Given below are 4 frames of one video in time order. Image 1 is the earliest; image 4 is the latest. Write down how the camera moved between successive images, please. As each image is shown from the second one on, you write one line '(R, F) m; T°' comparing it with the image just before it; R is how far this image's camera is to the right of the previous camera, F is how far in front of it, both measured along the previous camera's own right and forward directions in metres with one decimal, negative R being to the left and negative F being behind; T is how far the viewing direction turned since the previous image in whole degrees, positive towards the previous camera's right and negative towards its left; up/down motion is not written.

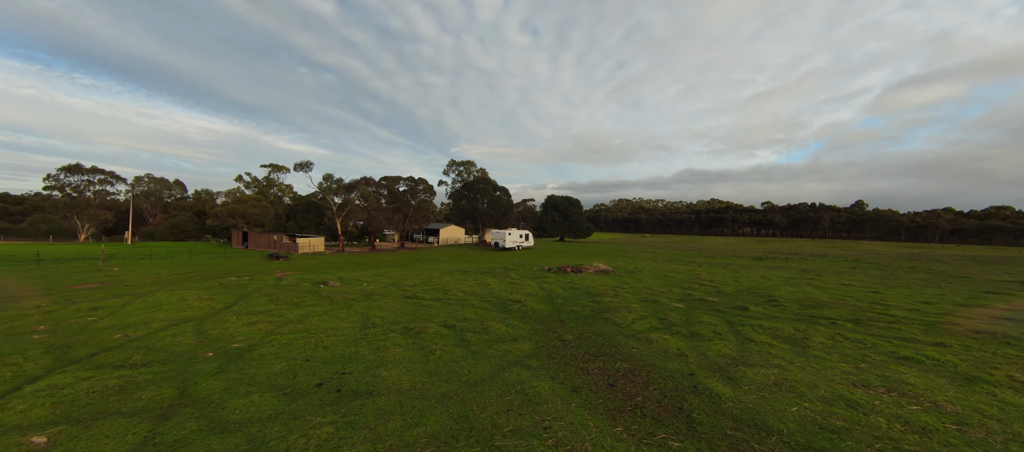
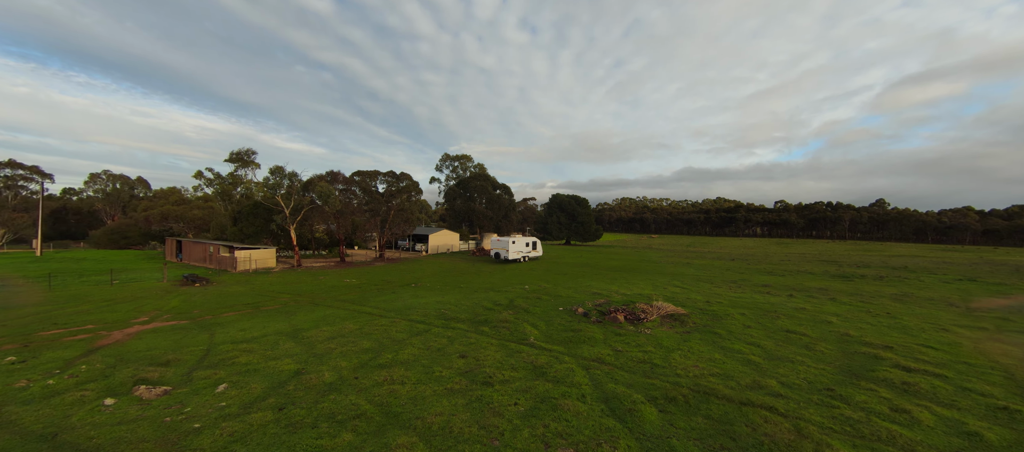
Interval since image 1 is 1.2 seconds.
(-0.6, +7.6) m; 0°
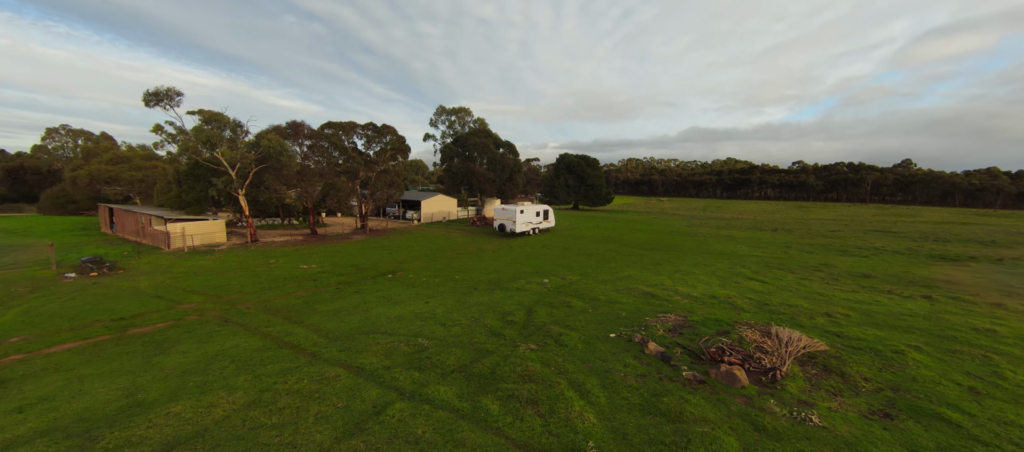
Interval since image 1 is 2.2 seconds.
(-0.5, +5.5) m; 0°
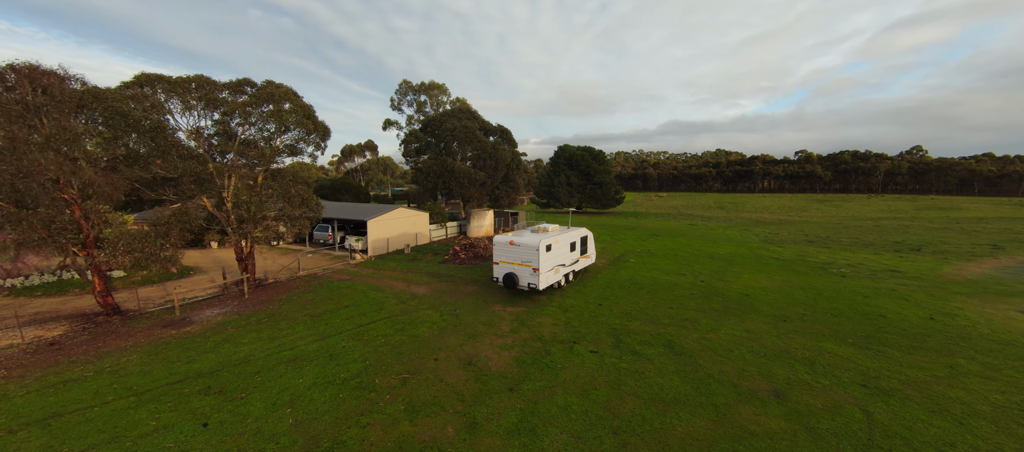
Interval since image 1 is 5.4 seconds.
(-1.3, +12.4) m; +3°
